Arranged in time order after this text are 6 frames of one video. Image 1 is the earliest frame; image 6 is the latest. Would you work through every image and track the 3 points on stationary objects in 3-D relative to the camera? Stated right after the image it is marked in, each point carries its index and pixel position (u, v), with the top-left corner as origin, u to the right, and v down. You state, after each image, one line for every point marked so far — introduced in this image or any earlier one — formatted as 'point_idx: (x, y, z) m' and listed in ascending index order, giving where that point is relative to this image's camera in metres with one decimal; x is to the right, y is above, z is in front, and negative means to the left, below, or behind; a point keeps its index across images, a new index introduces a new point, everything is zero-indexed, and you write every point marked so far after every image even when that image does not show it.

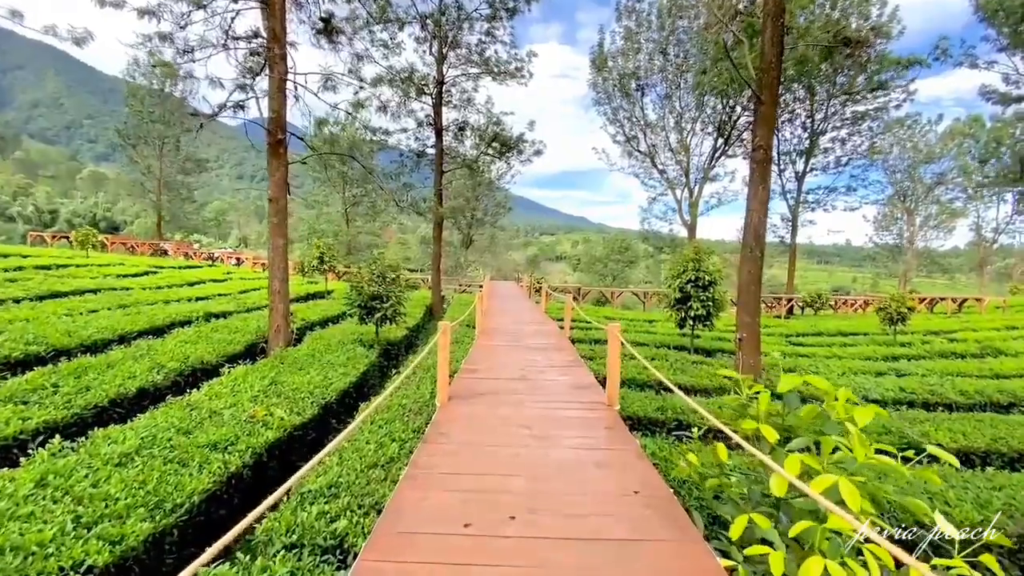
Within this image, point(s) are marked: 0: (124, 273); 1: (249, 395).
0: (-11.5, +0.5, +15.7) m
1: (-2.8, -1.1, +5.6) m
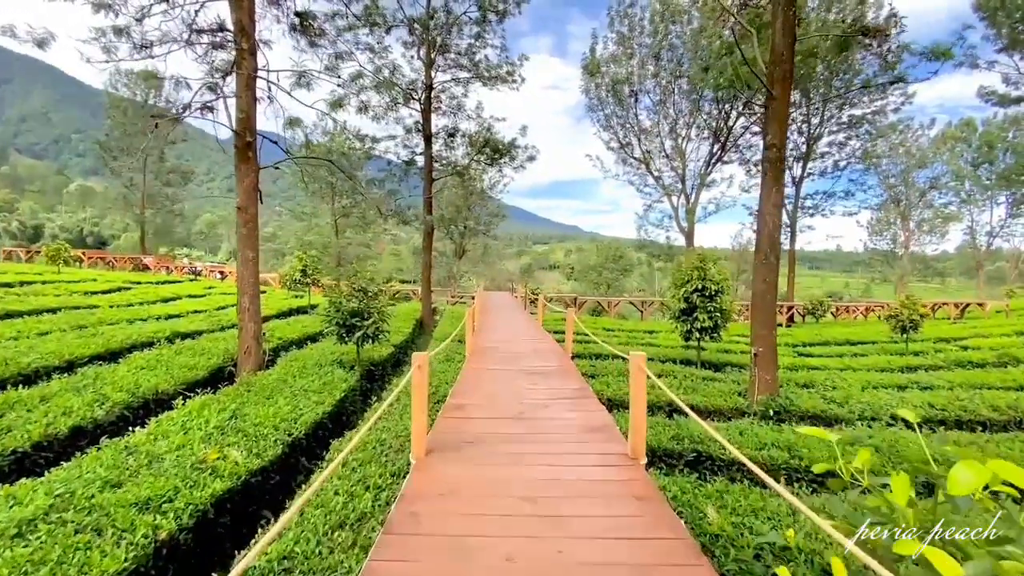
0: (-11.7, 0.0, +14.8) m
1: (-2.8, -1.3, +4.8) m
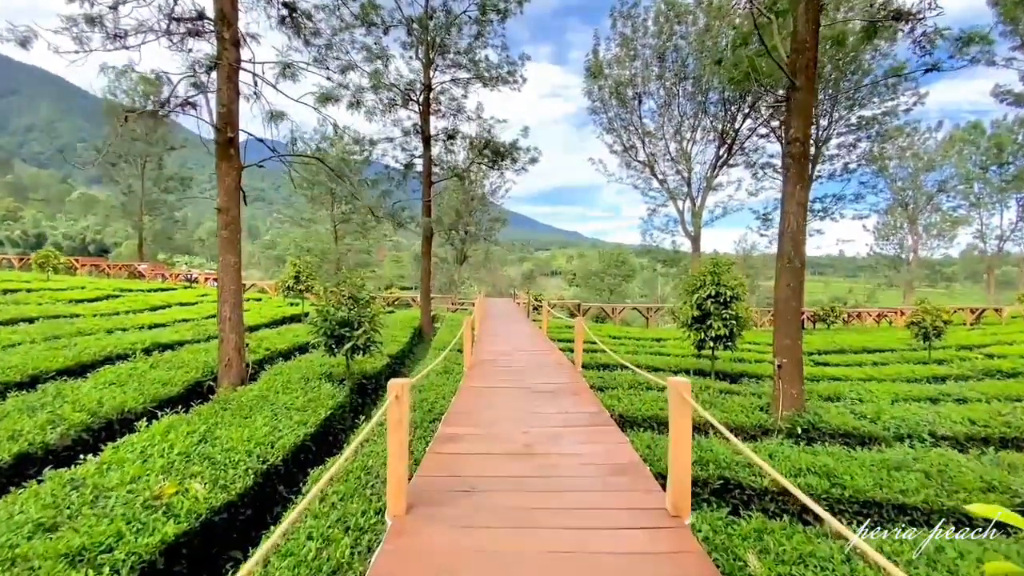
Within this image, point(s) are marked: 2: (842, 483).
0: (-11.6, -0.3, +14.3) m
1: (-2.8, -1.4, +4.2) m
2: (+3.0, -1.7, +4.7) m
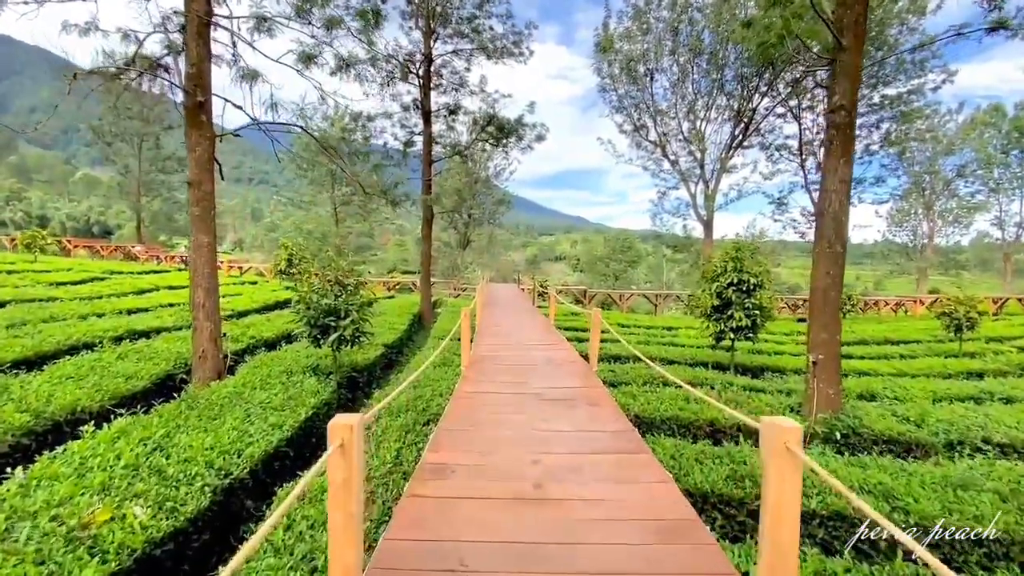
0: (-11.5, +0.2, +13.6) m
1: (-2.8, -1.3, +3.6) m
2: (+3.0, -1.7, +4.0) m
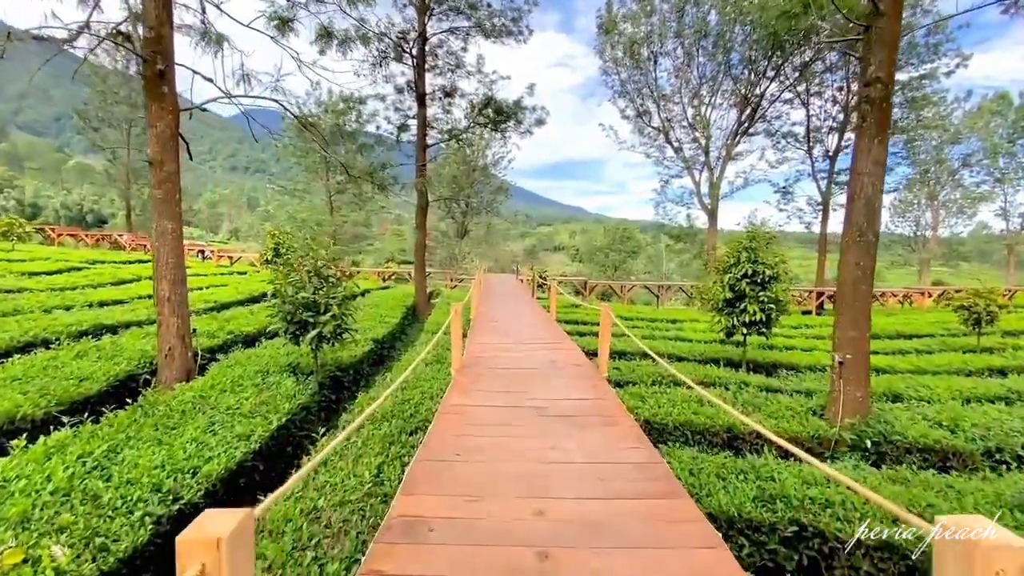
0: (-11.6, +0.5, +13.0) m
1: (-2.8, -1.2, +3.0) m
2: (+3.0, -1.6, +3.5) m
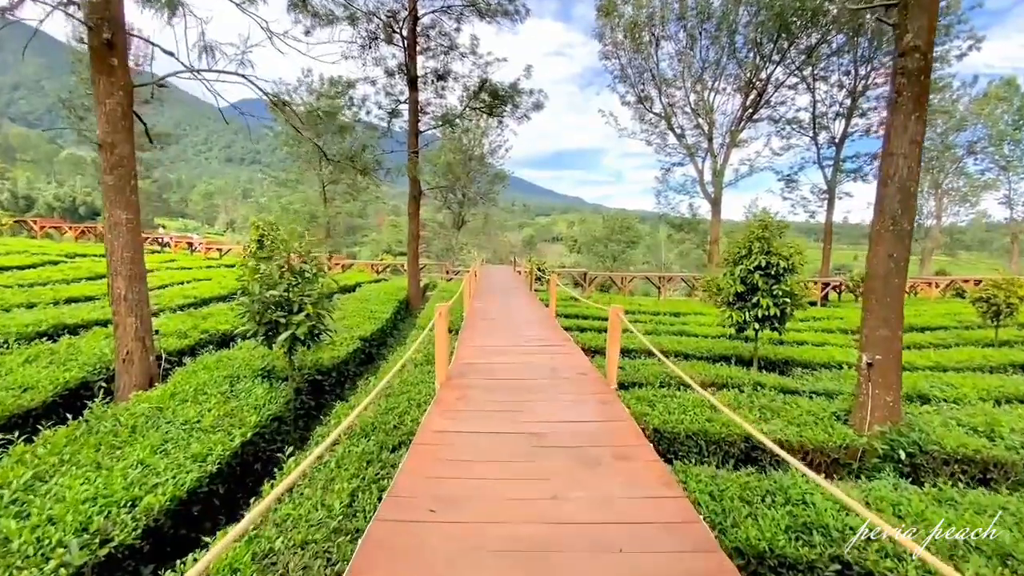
0: (-11.6, +0.6, +12.4) m
1: (-2.8, -1.3, +2.4) m
2: (+2.9, -1.6, +2.9) m
